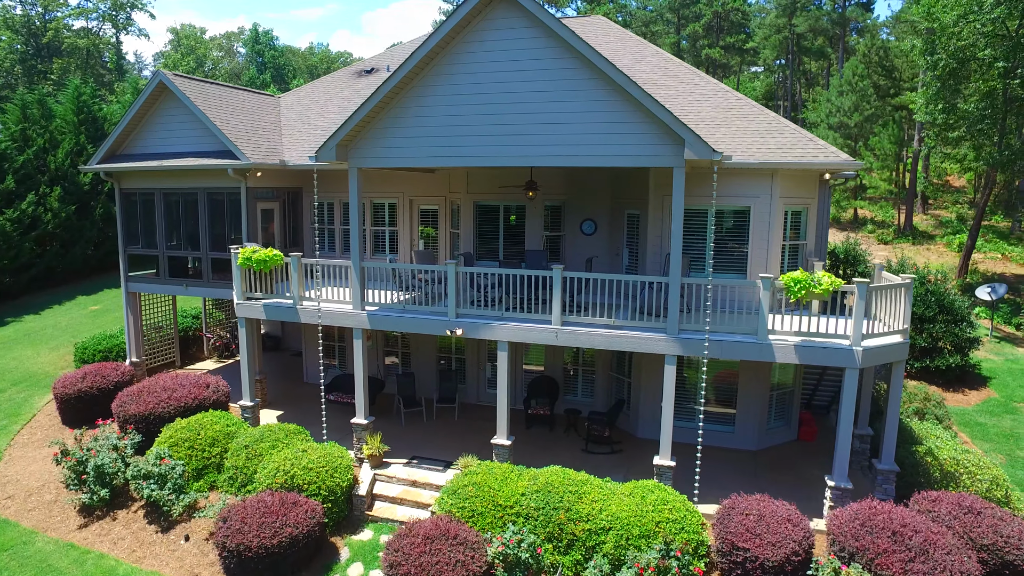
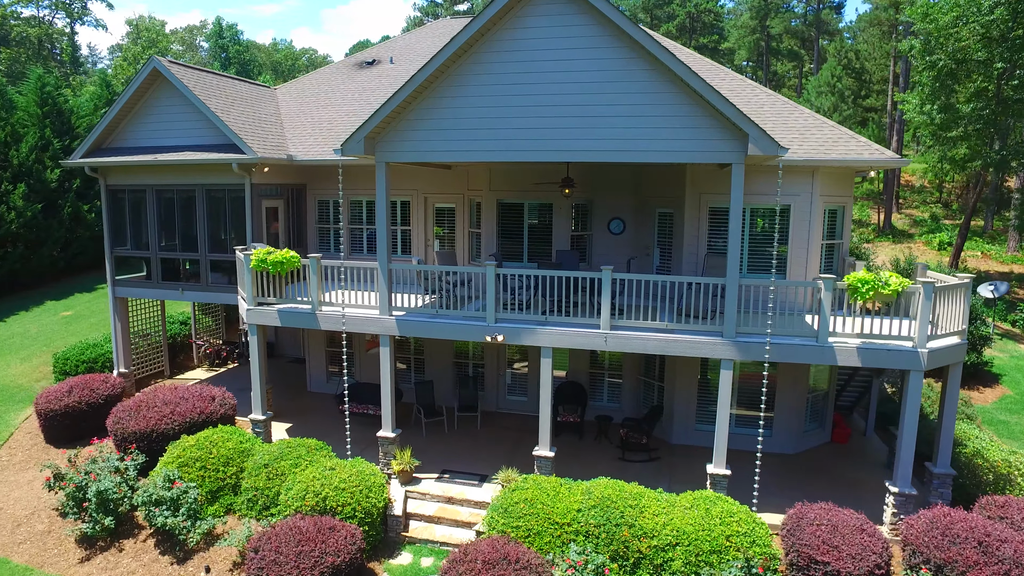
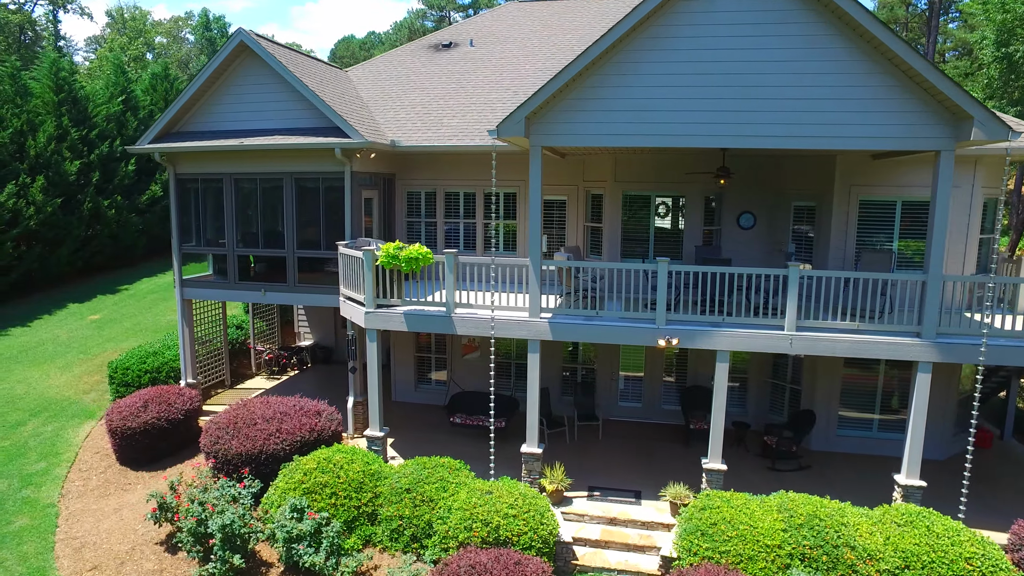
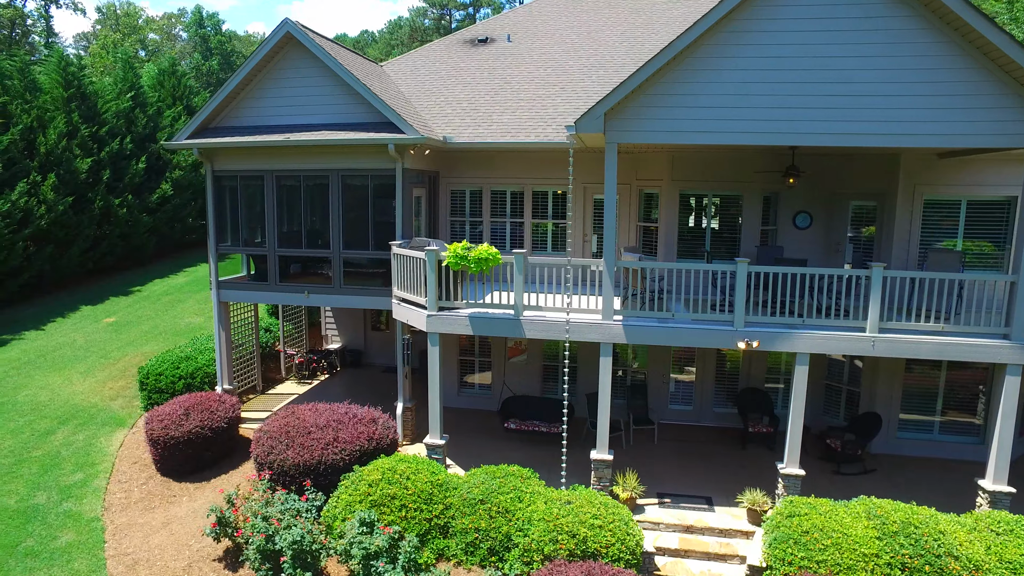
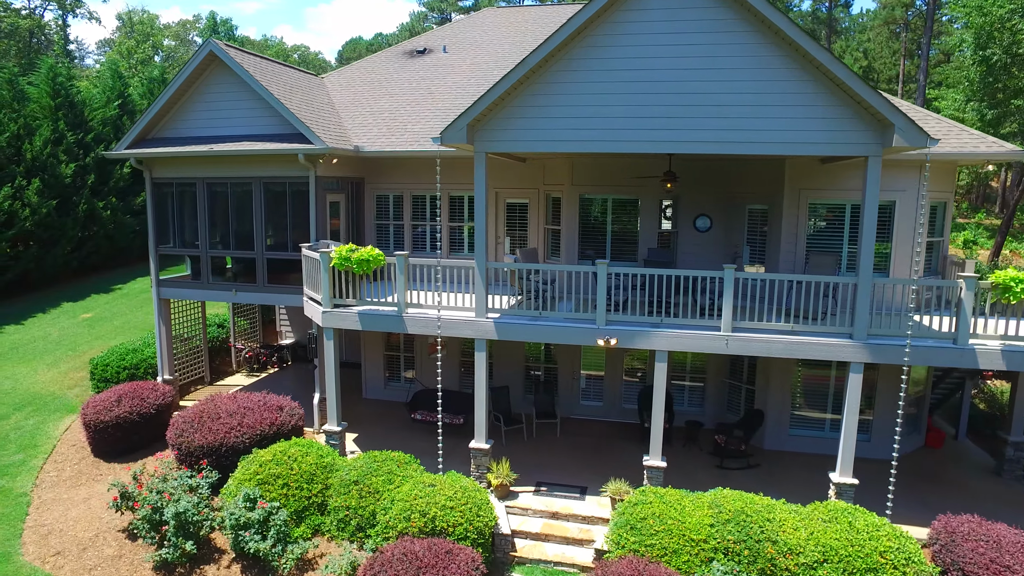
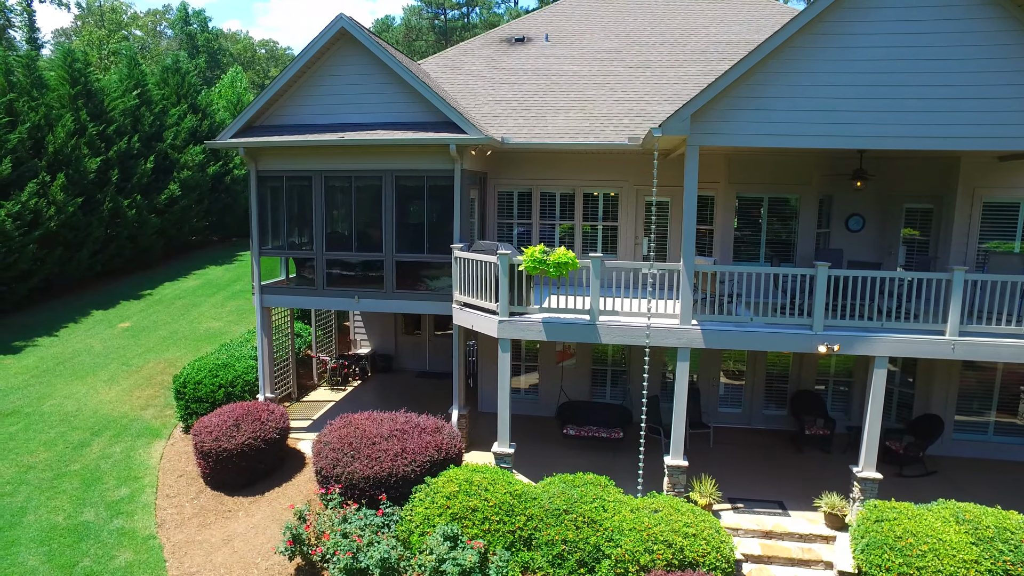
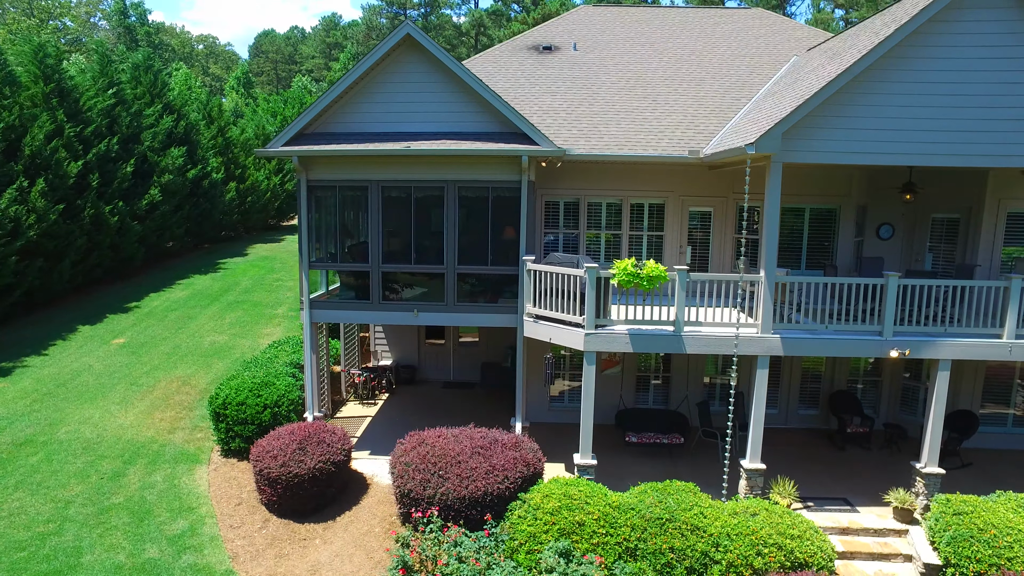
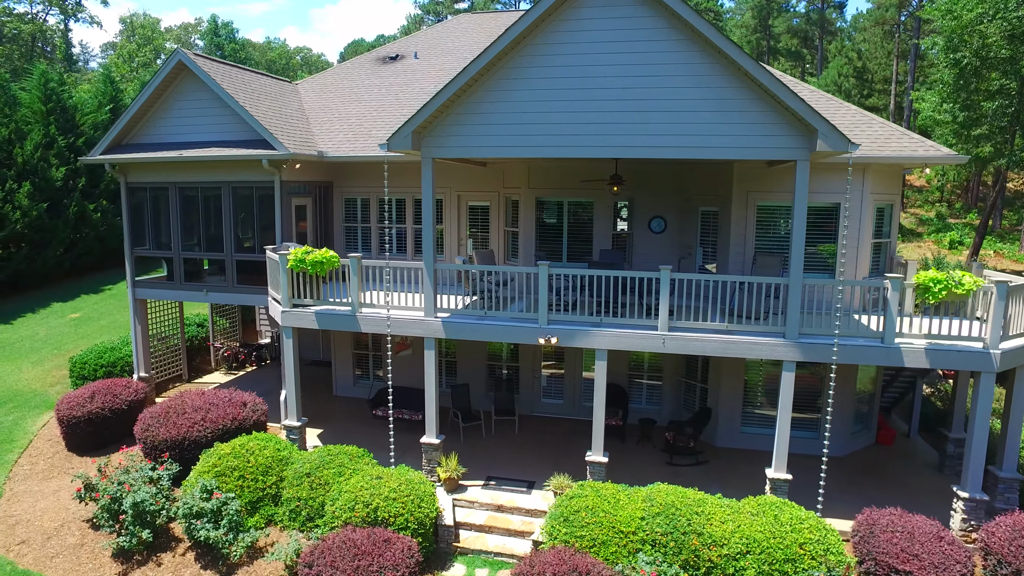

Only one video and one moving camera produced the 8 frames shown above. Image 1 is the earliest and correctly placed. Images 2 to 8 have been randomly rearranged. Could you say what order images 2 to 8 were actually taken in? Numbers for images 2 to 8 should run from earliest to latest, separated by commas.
2, 8, 5, 3, 4, 6, 7
